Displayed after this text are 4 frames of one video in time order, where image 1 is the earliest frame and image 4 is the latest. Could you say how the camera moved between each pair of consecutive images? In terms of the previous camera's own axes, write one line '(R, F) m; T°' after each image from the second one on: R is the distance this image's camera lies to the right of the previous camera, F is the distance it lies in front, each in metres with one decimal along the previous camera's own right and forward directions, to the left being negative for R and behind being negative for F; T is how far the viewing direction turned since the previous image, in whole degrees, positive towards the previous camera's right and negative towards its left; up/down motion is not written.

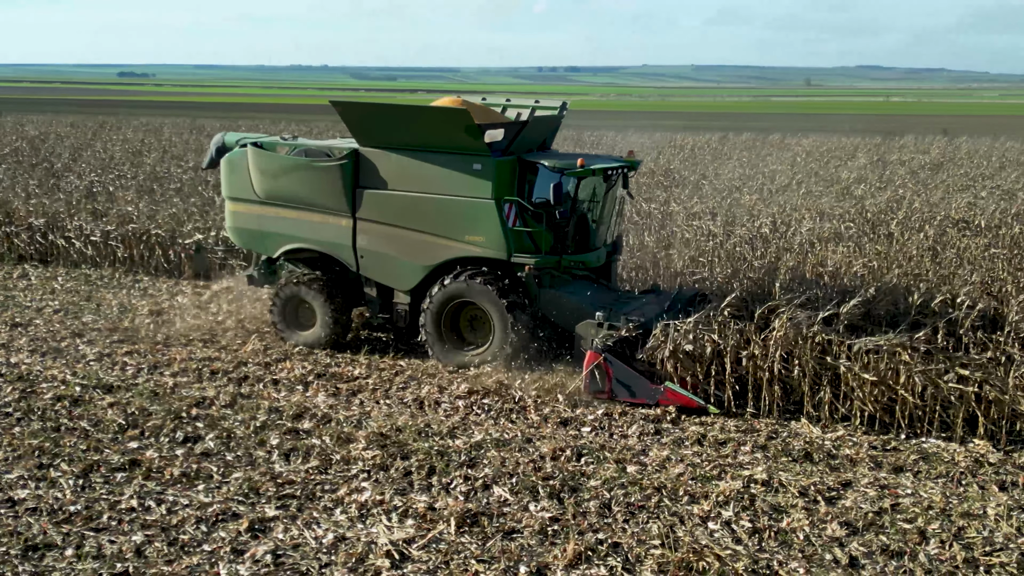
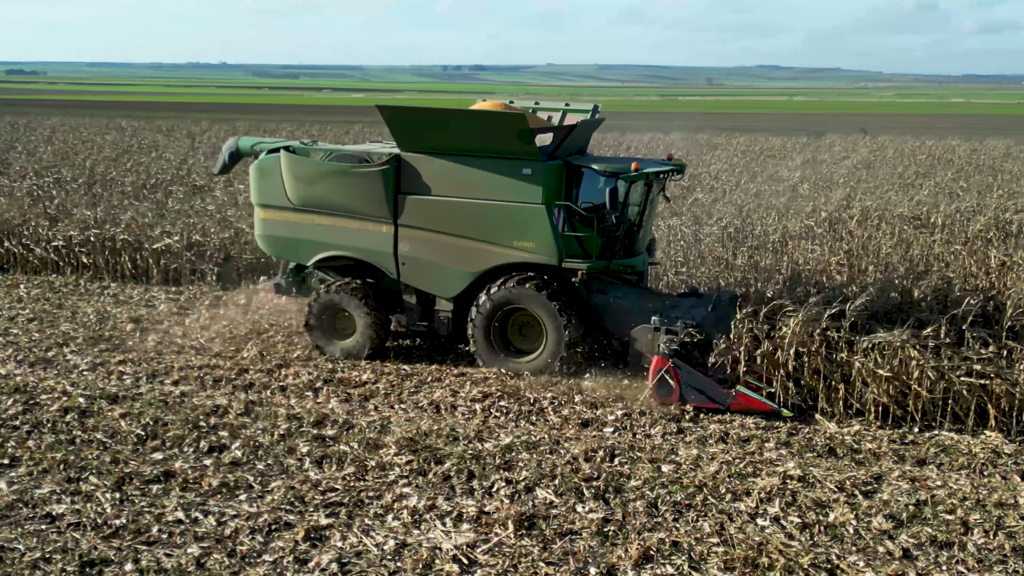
(-0.6, 0.0) m; +4°
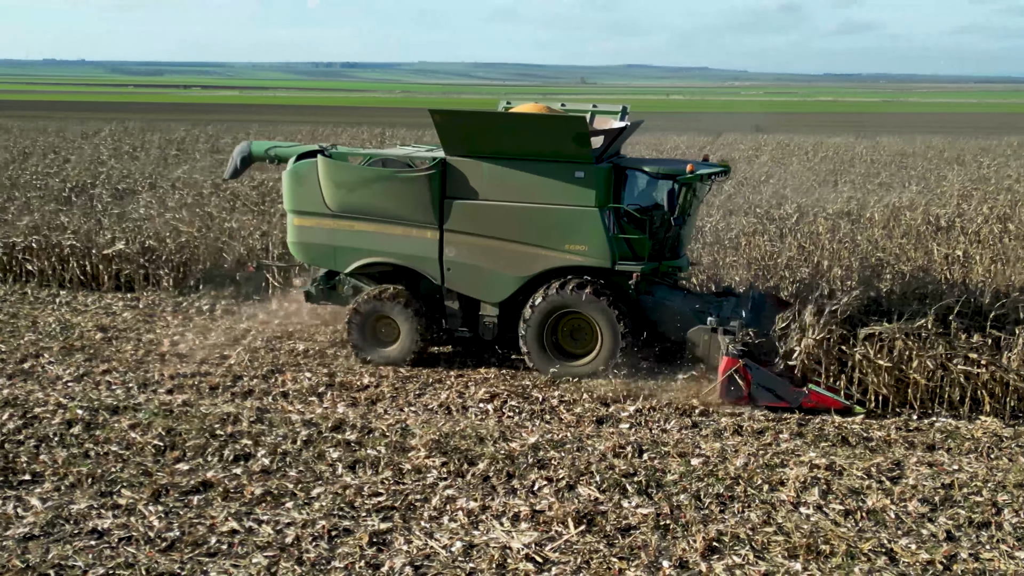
(-0.7, 0.0) m; +6°
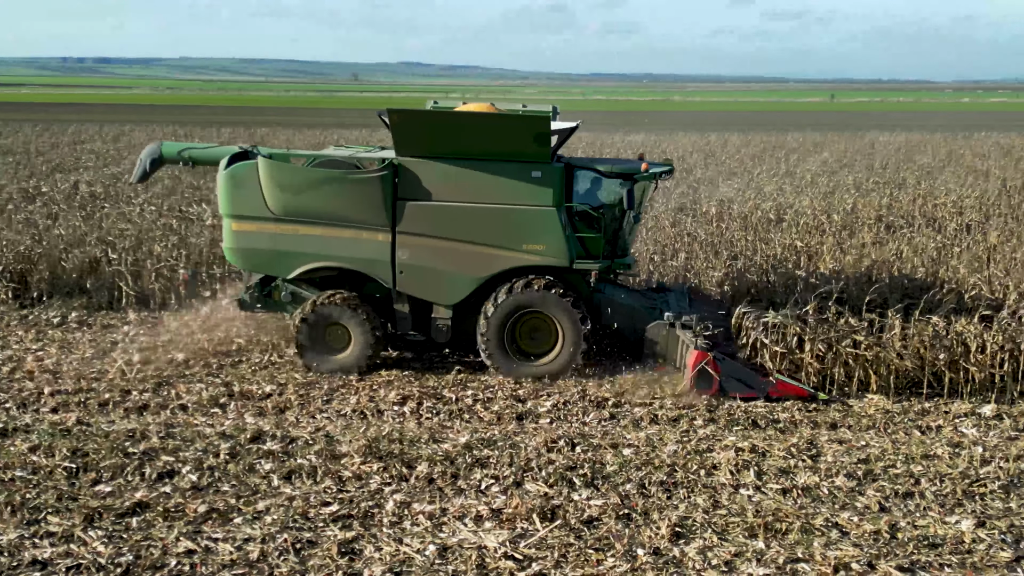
(-0.7, +0.1) m; +11°
